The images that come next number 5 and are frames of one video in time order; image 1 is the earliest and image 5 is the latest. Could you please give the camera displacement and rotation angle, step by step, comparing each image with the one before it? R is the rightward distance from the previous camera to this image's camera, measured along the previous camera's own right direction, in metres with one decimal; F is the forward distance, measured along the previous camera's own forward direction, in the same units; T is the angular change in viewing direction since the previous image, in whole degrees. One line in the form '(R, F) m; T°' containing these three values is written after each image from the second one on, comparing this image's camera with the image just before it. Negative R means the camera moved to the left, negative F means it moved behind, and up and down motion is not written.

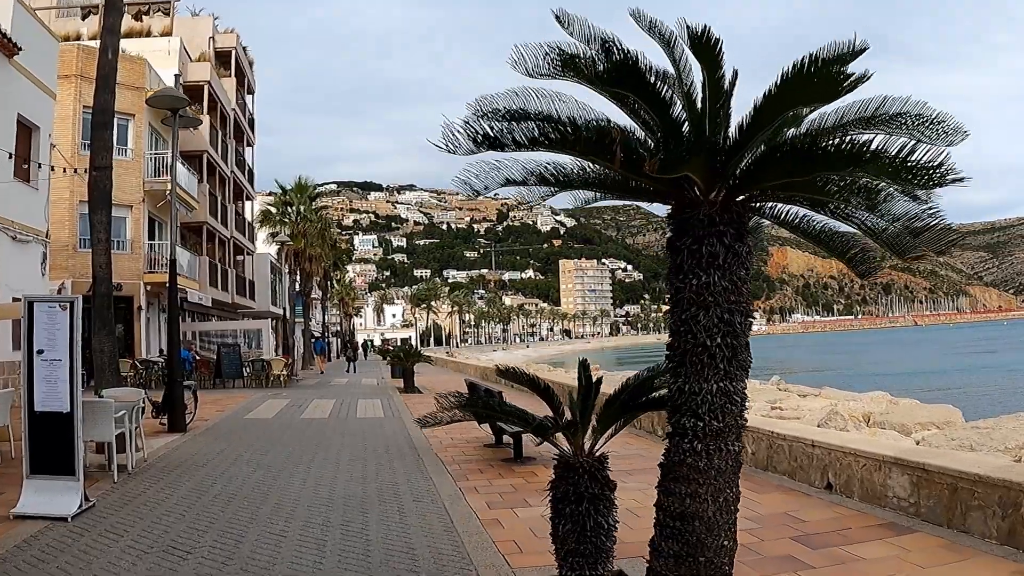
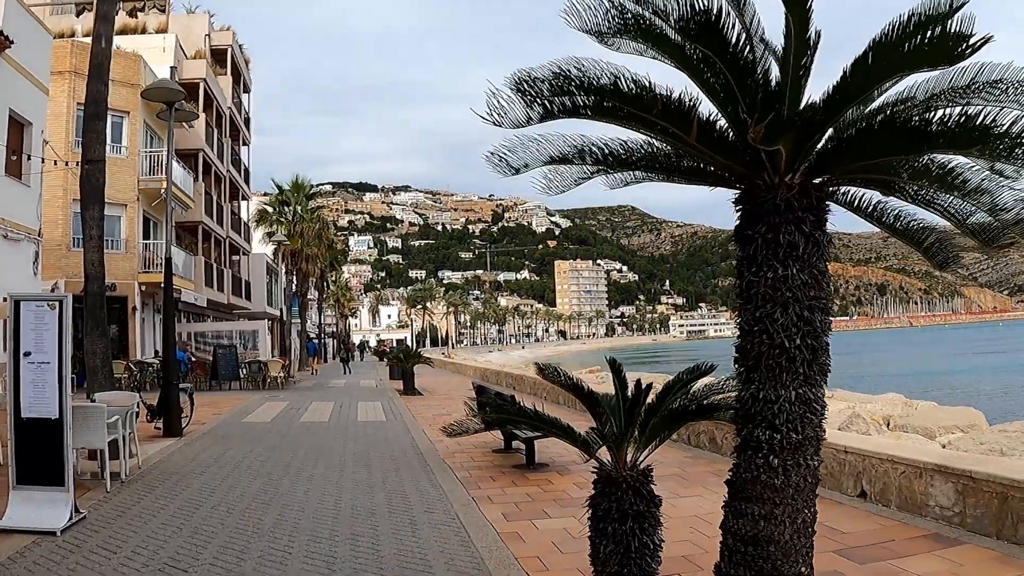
(-0.2, +0.4) m; 0°
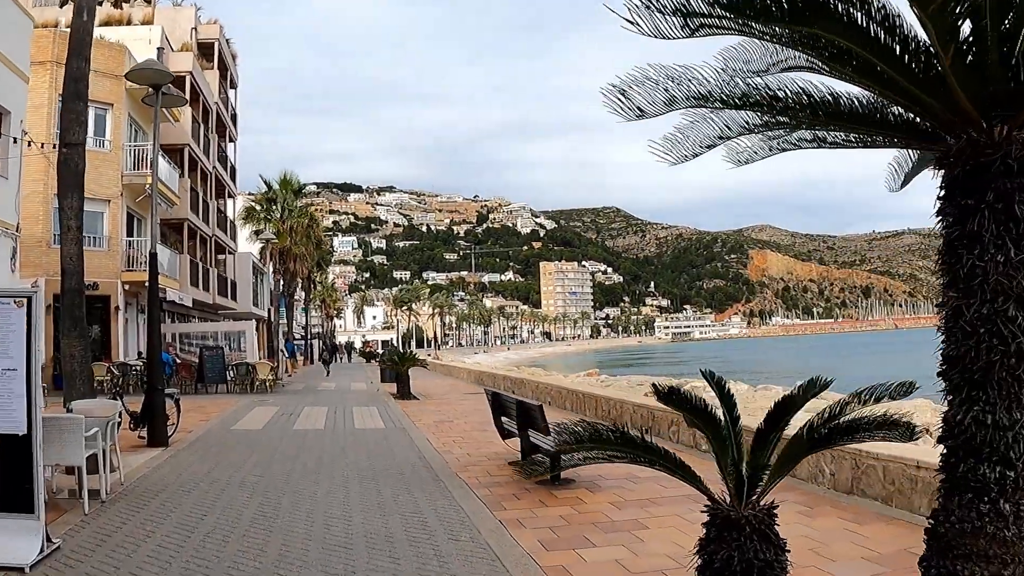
(-0.4, +0.9) m; +1°
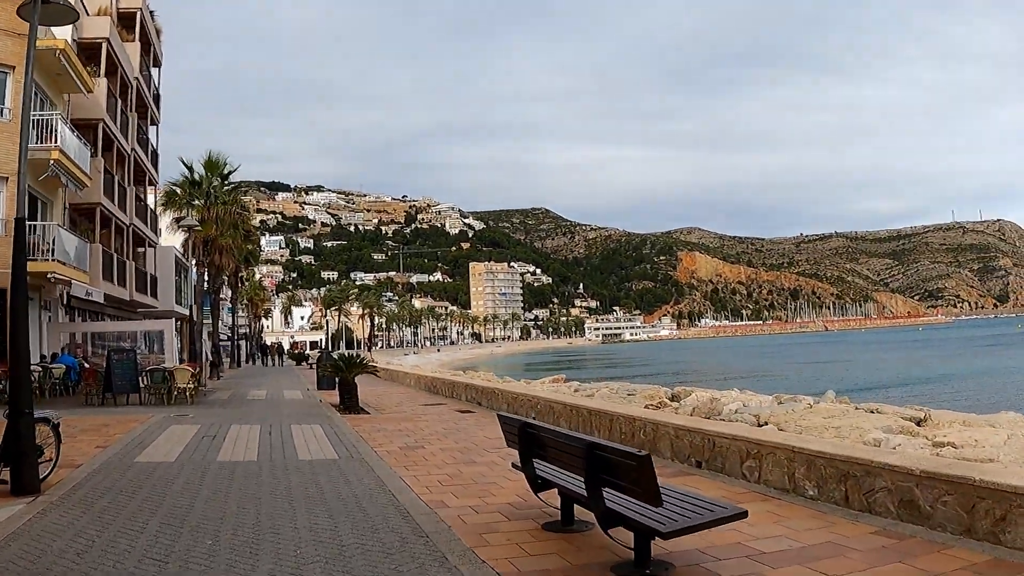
(-0.8, +3.2) m; +4°
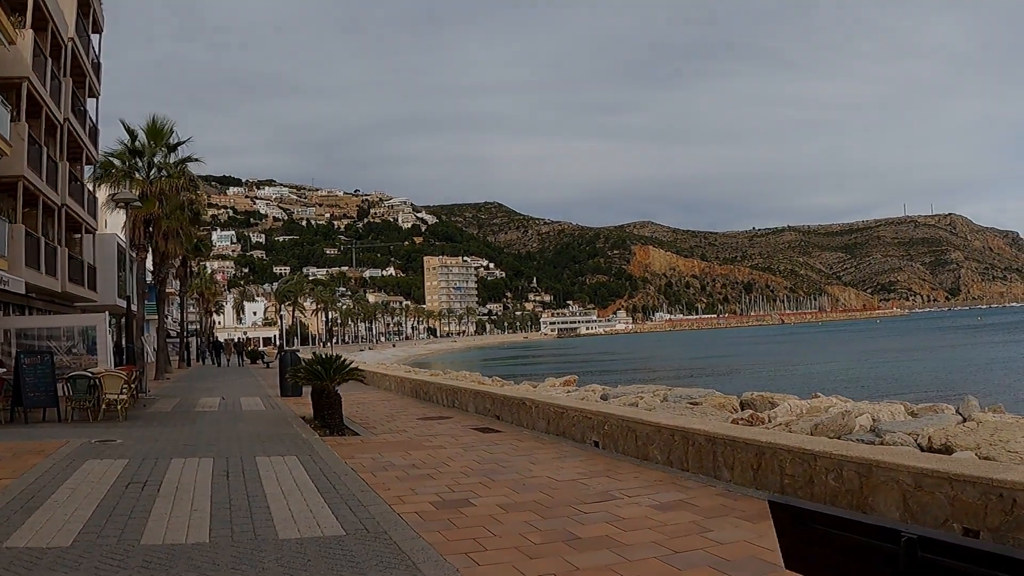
(-1.3, +4.1) m; +3°
